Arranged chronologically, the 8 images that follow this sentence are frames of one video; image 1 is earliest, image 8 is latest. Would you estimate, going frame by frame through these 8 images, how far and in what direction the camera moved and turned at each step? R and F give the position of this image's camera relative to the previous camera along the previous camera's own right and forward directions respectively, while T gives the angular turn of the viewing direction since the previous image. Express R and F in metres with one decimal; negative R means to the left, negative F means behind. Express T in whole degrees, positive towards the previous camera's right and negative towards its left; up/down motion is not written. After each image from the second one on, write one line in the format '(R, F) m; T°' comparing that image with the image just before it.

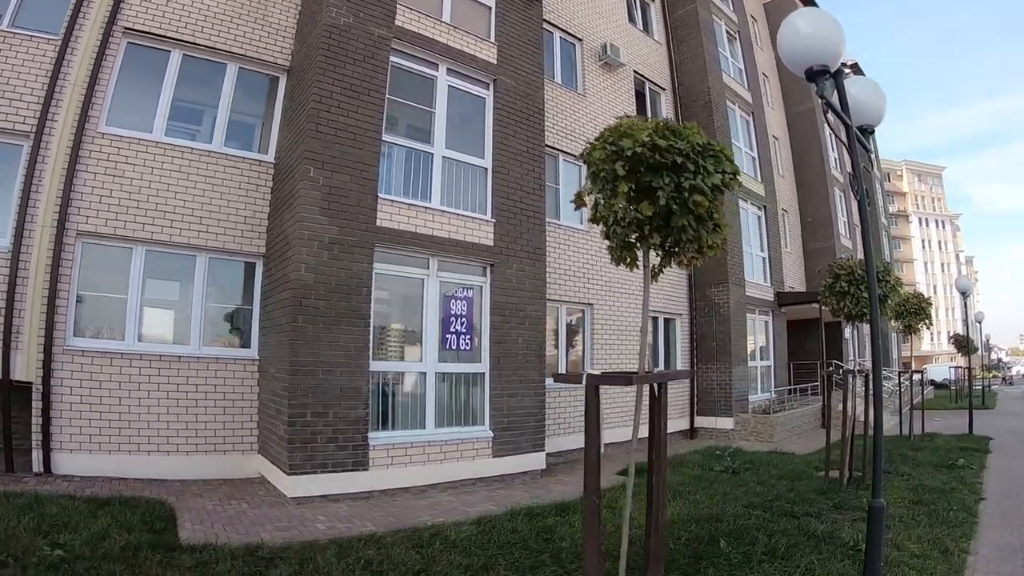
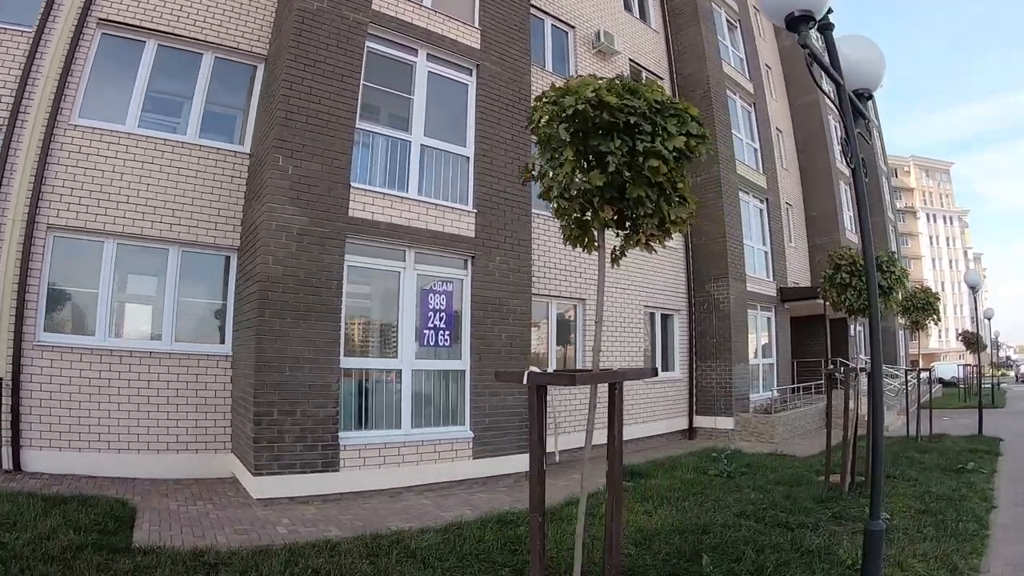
(+0.3, +0.4) m; -1°
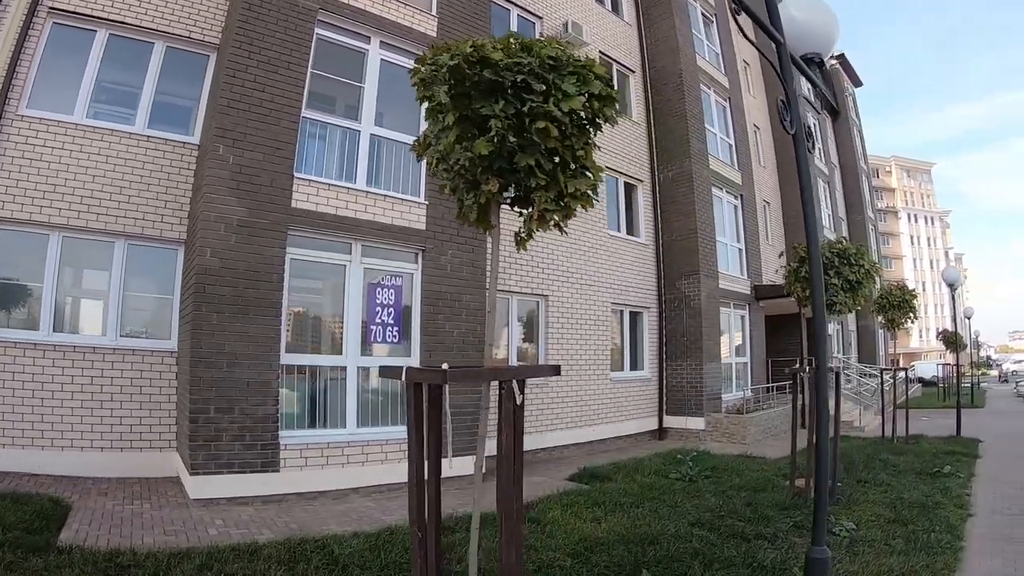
(+0.4, +0.4) m; +1°
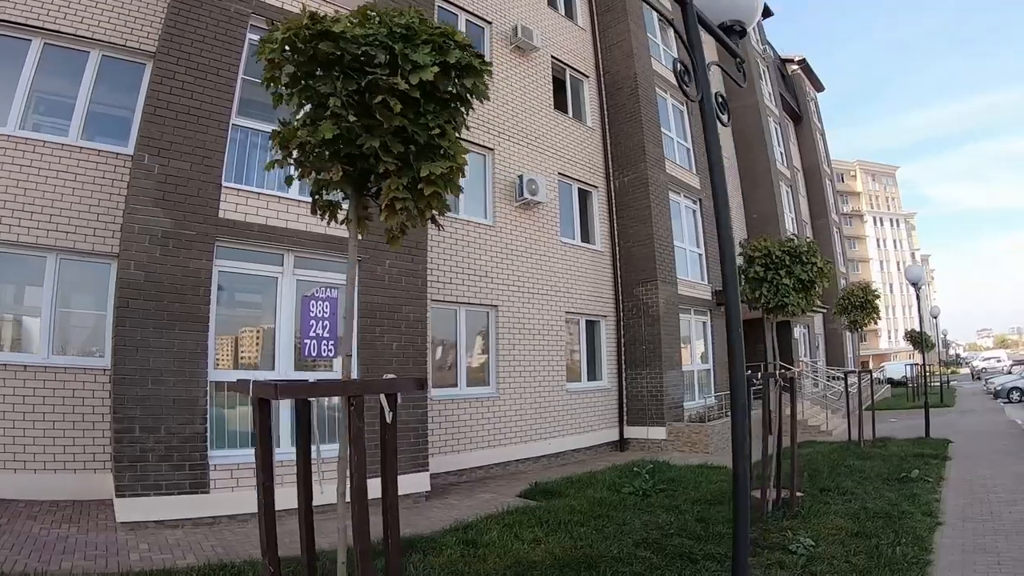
(+0.4, +0.3) m; +2°
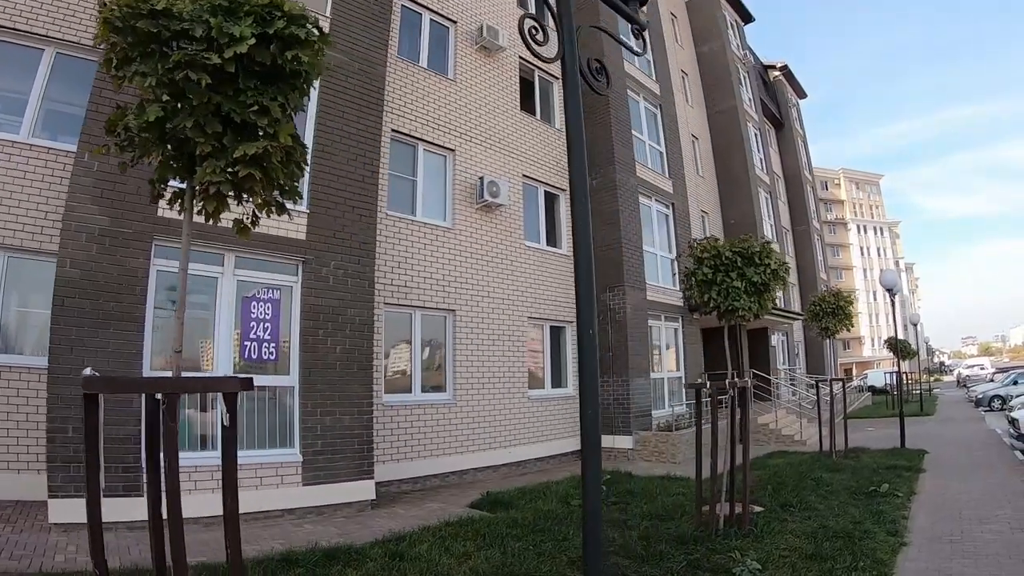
(+0.5, +0.2) m; +1°
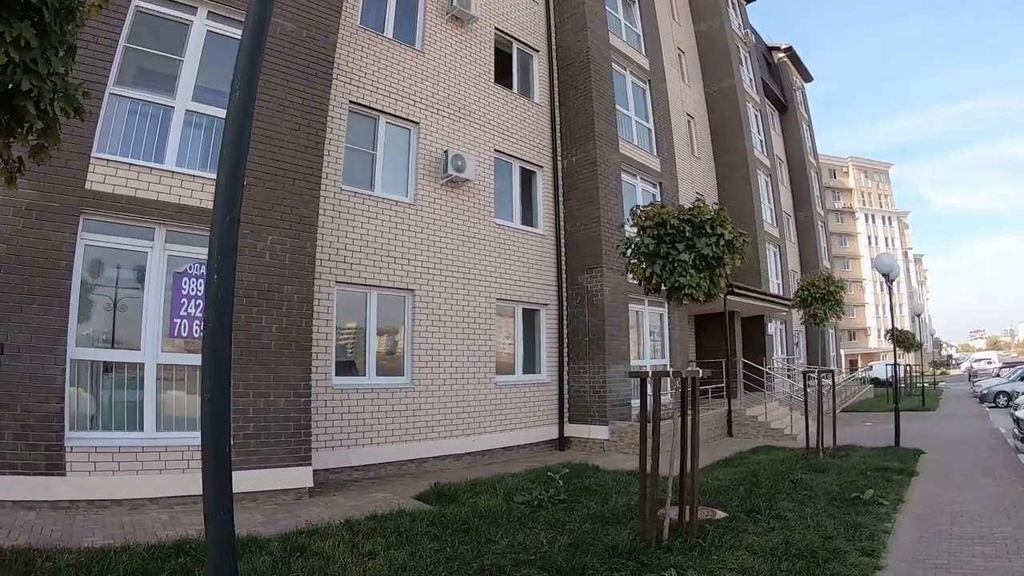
(+0.6, +0.5) m; -1°
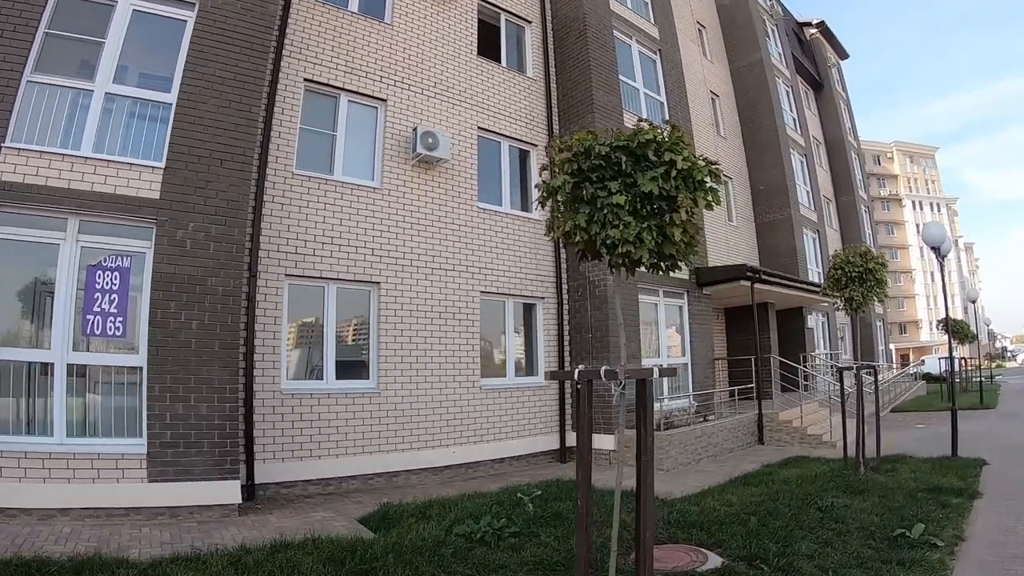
(+0.7, +1.1) m; -4°
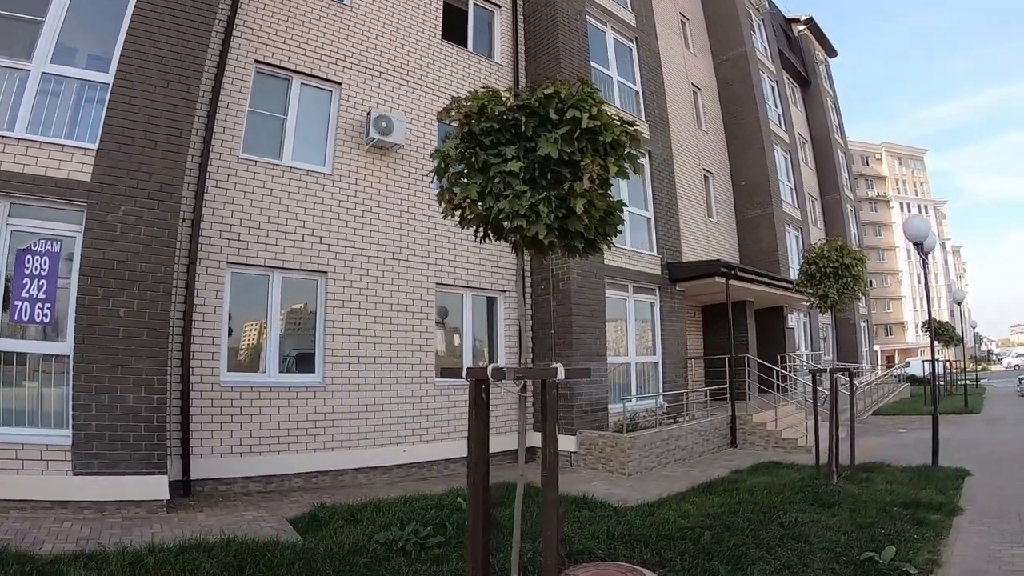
(+0.4, +0.4) m; +1°
